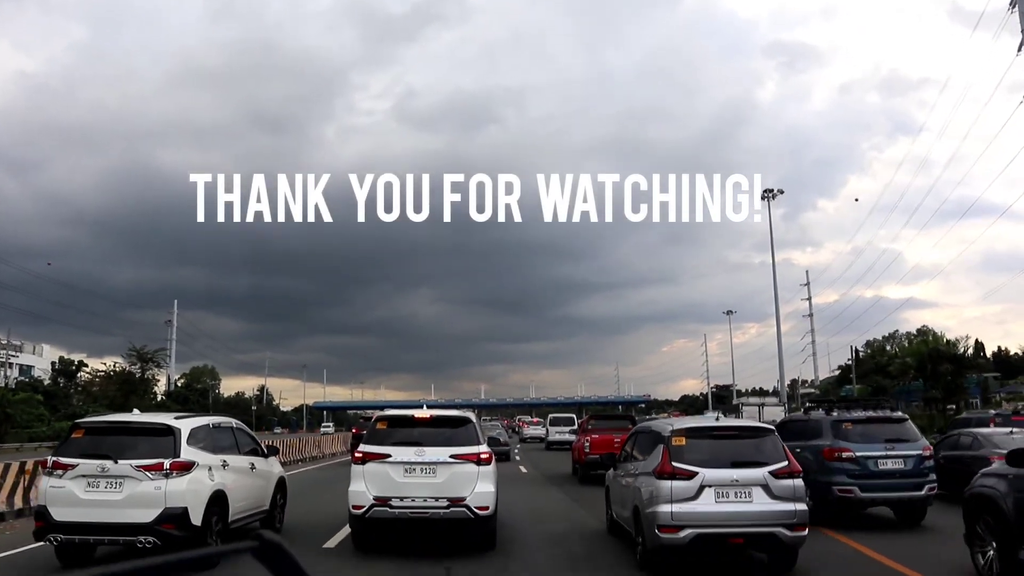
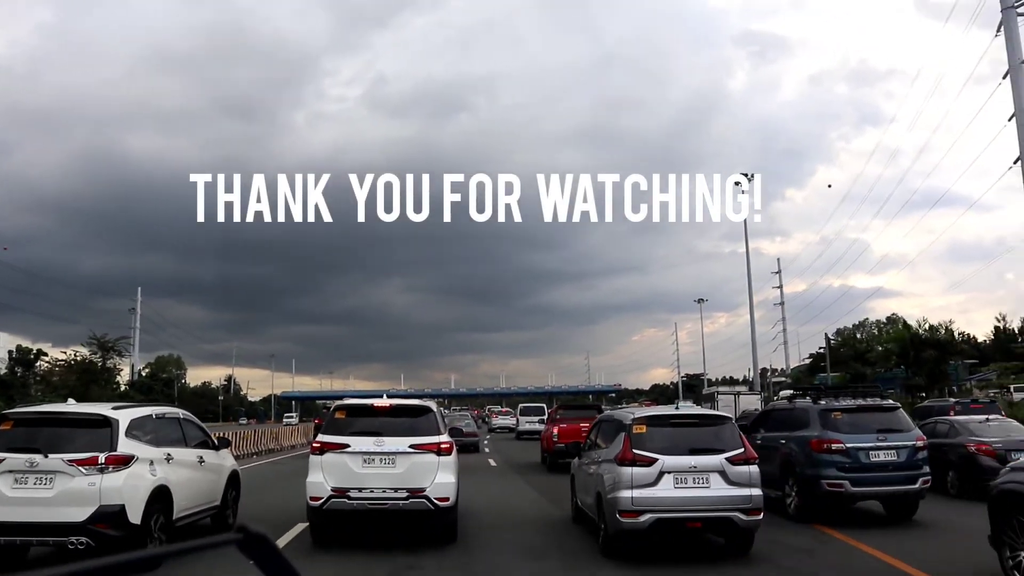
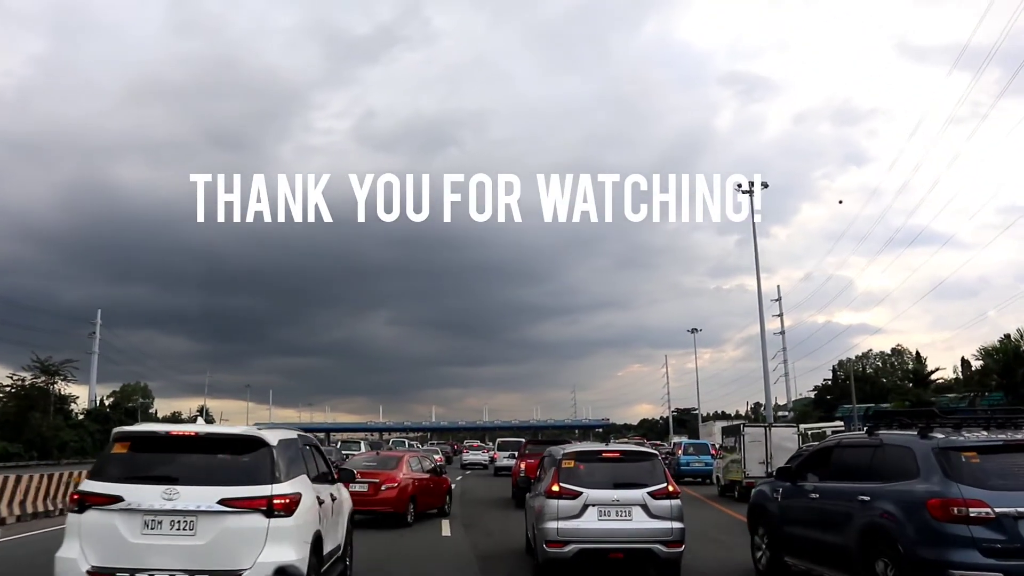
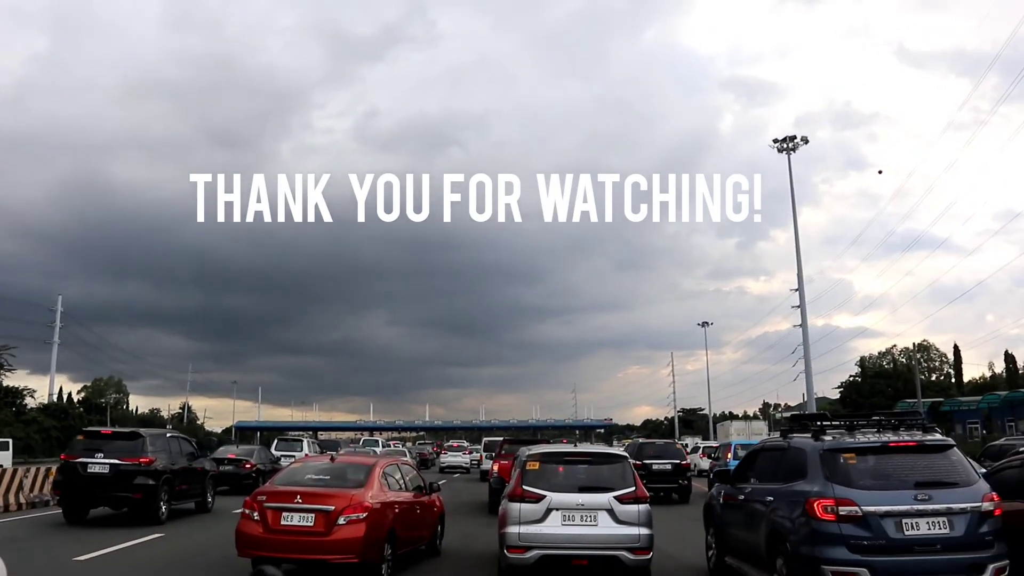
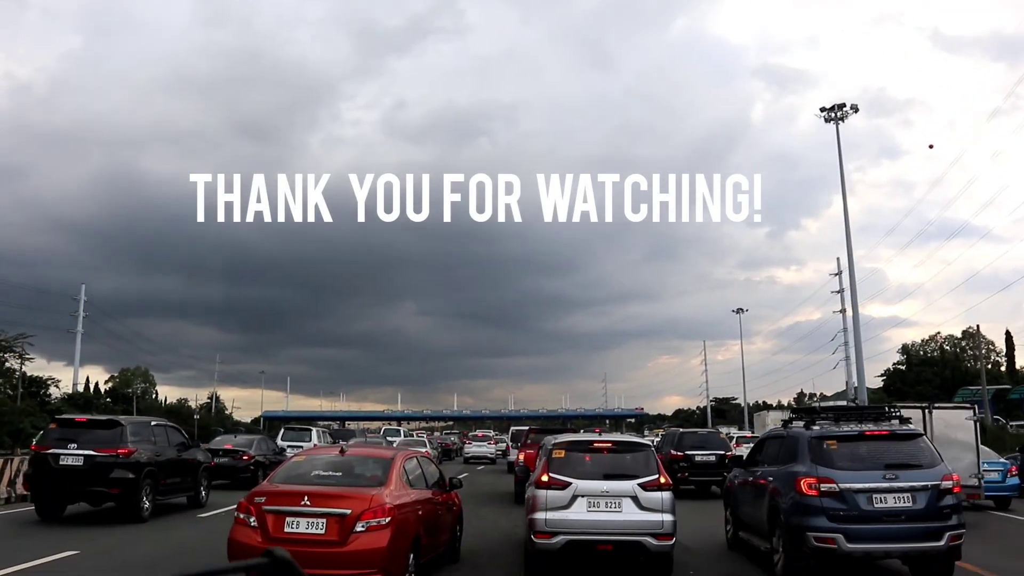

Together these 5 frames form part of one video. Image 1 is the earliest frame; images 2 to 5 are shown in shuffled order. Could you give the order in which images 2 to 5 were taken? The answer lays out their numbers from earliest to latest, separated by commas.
2, 3, 4, 5
